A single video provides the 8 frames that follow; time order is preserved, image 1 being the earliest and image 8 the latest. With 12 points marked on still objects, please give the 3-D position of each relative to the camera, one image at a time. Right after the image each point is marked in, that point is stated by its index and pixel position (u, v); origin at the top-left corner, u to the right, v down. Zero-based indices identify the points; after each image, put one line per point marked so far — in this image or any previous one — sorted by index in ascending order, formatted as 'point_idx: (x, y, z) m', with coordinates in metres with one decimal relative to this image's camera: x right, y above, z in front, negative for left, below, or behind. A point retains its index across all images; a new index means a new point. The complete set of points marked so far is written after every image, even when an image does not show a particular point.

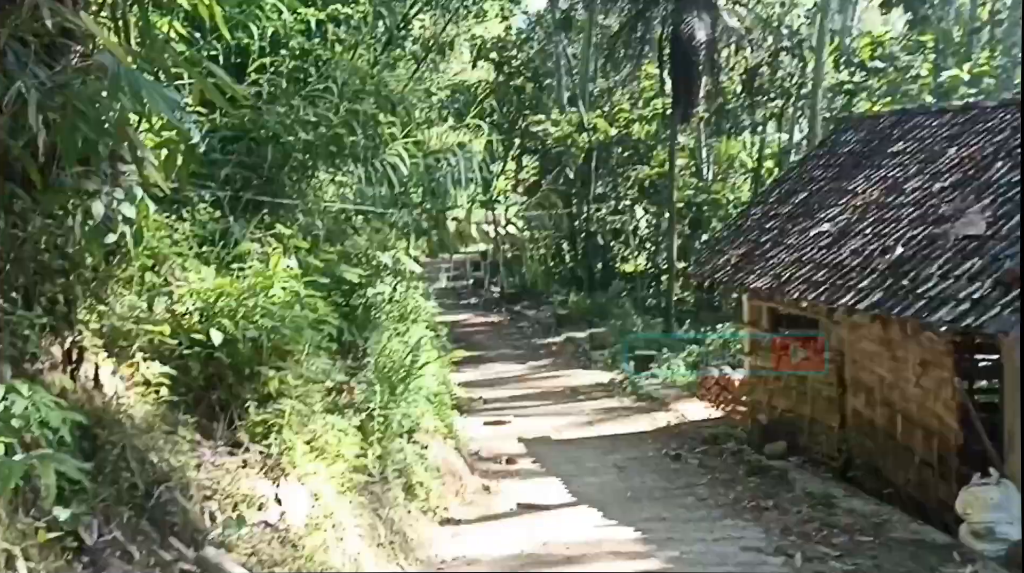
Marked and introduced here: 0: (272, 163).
0: (-1.4, +0.7, +5.6) m
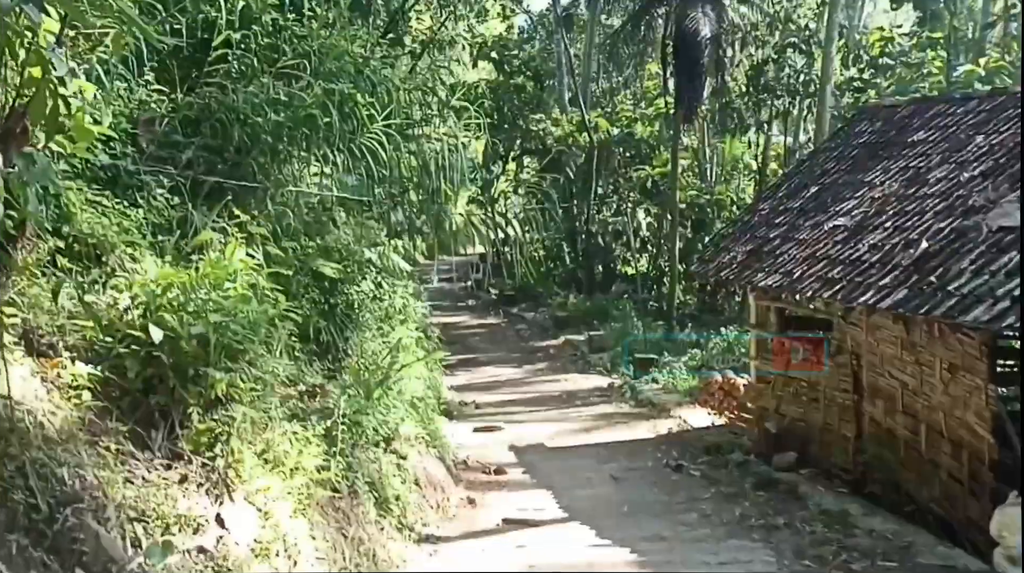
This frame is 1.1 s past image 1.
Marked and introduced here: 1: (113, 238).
0: (-1.4, +0.7, +5.1) m
1: (-1.7, +0.2, +4.3) m
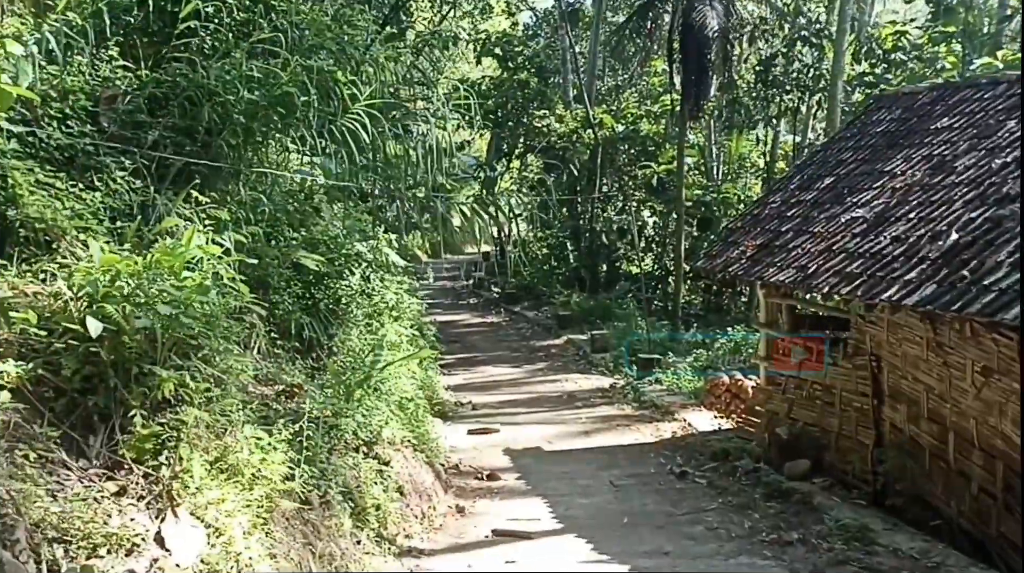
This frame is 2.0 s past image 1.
0: (-1.5, +0.8, +4.7) m
1: (-1.8, +0.3, +4.0) m
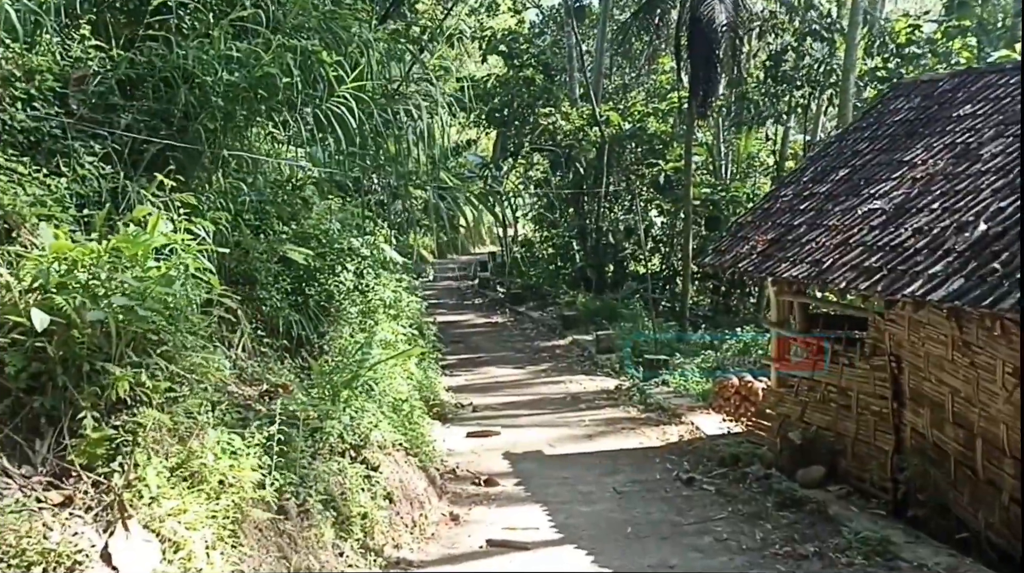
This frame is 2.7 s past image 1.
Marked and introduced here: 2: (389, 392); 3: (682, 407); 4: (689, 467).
0: (-1.5, +0.8, +4.4) m
1: (-1.8, +0.3, +3.7) m
2: (-0.7, -0.6, +5.8) m
3: (+1.4, -1.0, +8.2) m
4: (+1.1, -1.1, +6.2) m
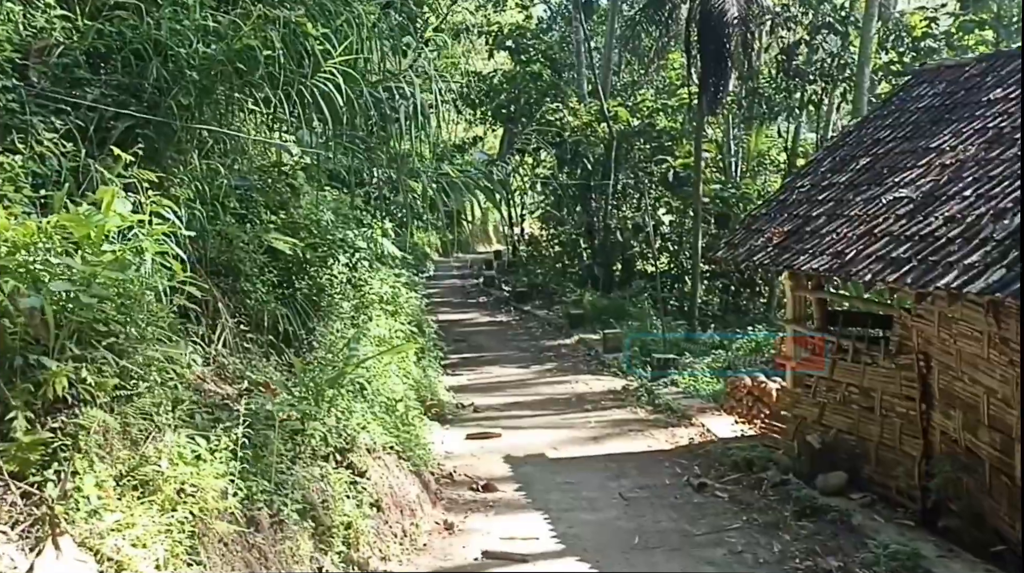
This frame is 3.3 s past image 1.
0: (-1.5, +0.9, +4.1) m
1: (-1.8, +0.3, +3.4) m
2: (-0.7, -0.6, +5.5) m
3: (+1.4, -1.0, +7.8) m
4: (+1.1, -1.1, +5.9) m
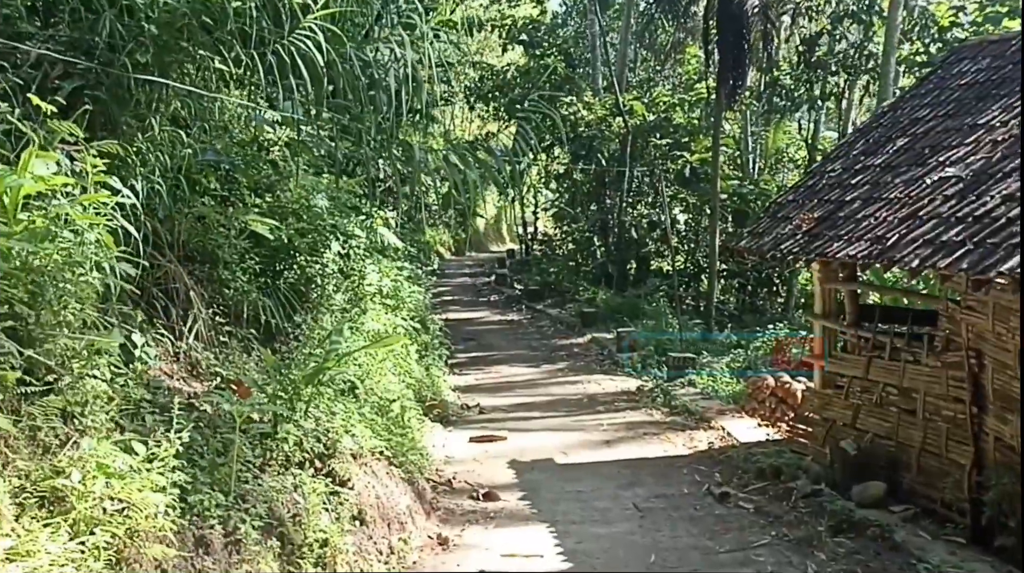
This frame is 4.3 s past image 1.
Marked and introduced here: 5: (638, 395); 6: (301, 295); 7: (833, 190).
0: (-1.5, +0.9, +3.6) m
1: (-1.8, +0.4, +2.9) m
2: (-0.7, -0.5, +5.0) m
3: (+1.5, -0.9, +7.3) m
4: (+1.1, -1.0, +5.4) m
5: (+1.0, -0.9, +8.2) m
6: (-1.1, 0.0, +5.1) m
7: (+1.9, +0.6, +5.8) m
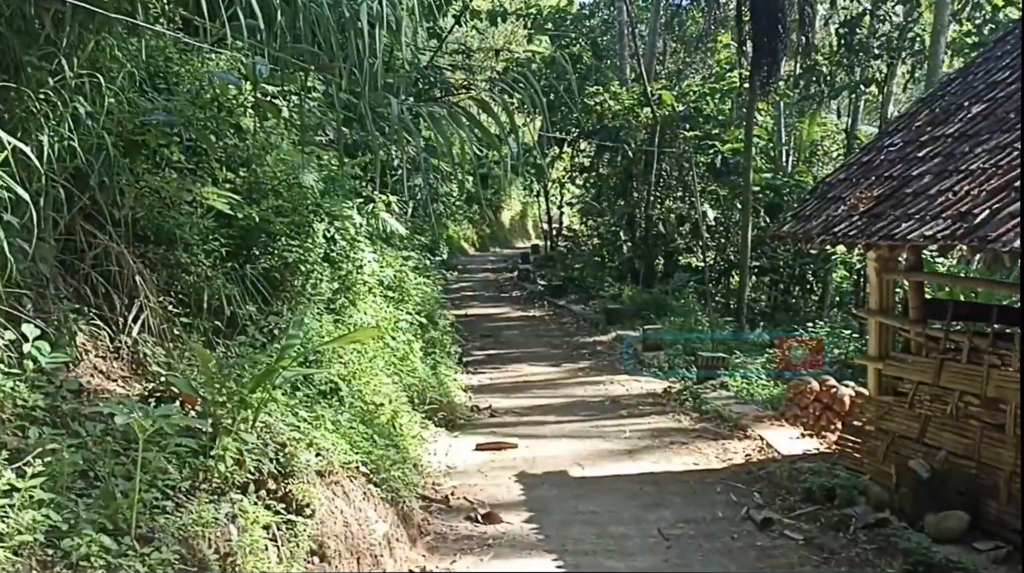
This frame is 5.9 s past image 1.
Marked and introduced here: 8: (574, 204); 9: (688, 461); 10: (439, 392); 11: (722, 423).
0: (-1.5, +1.0, +2.9) m
1: (-1.9, +0.5, +2.2) m
2: (-0.7, -0.5, +4.3) m
3: (+1.6, -0.9, +6.5) m
4: (+1.2, -1.0, +4.6) m
5: (+1.2, -0.8, +7.5) m
6: (-1.1, 0.0, +4.4) m
7: (+1.9, +0.6, +5.0) m
8: (+0.9, +1.2, +14.7) m
9: (+1.0, -1.0, +5.6) m
10: (-0.5, -0.7, +6.6) m
11: (+1.4, -0.9, +6.4) m
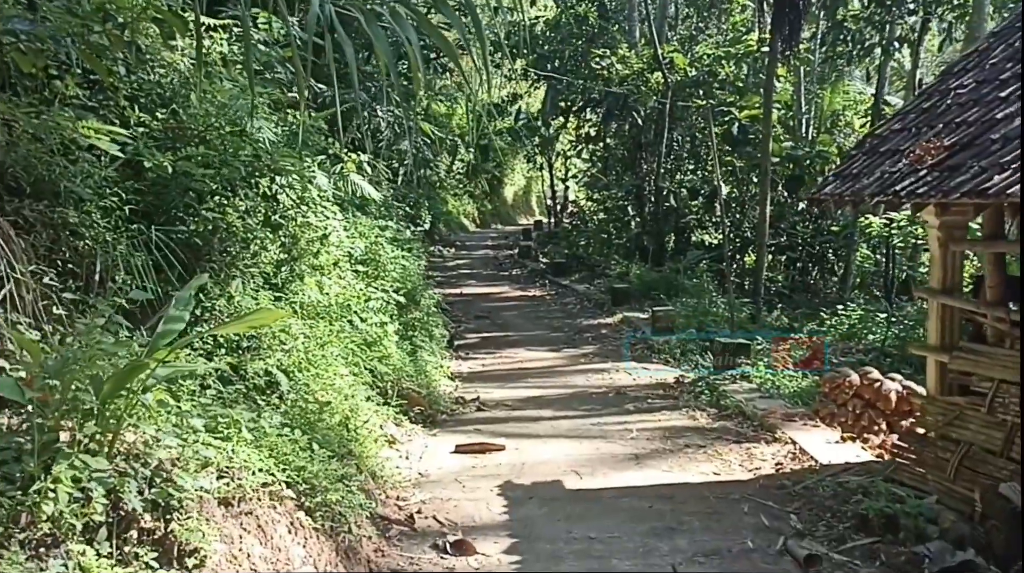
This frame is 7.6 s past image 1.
0: (-1.6, +1.1, +2.0) m
1: (-2.0, +0.5, +1.3) m
2: (-0.8, -0.4, +3.4) m
3: (+1.5, -0.7, +5.6) m
4: (+1.1, -0.9, +3.7) m
5: (+1.1, -0.7, +6.5) m
6: (-1.1, +0.1, +3.5) m
7: (+1.9, +0.7, +4.1) m
8: (+0.9, +1.5, +13.8) m
9: (+0.9, -0.9, +4.7) m
10: (-0.6, -0.5, +5.7) m
11: (+1.3, -0.8, +5.5) m
